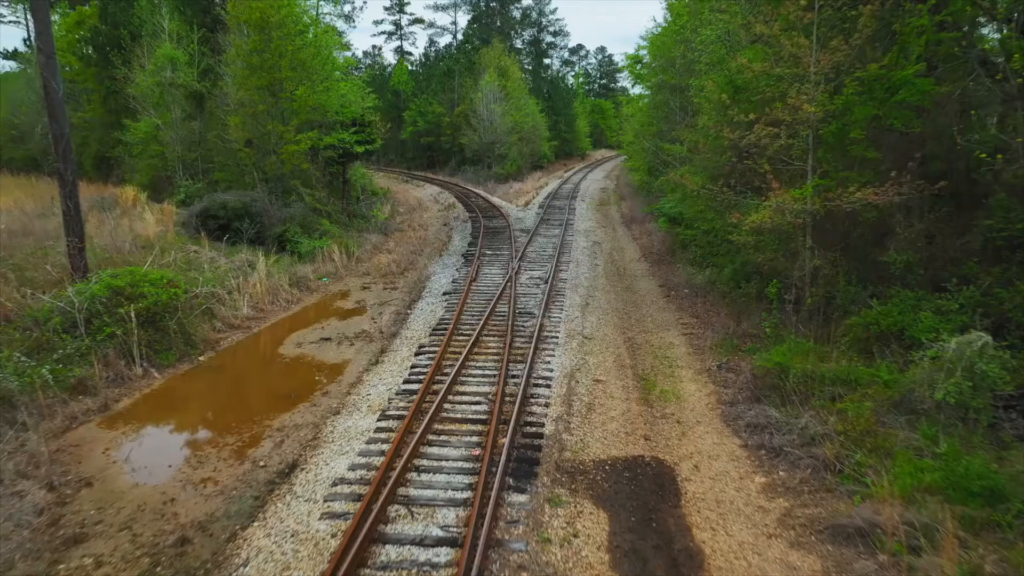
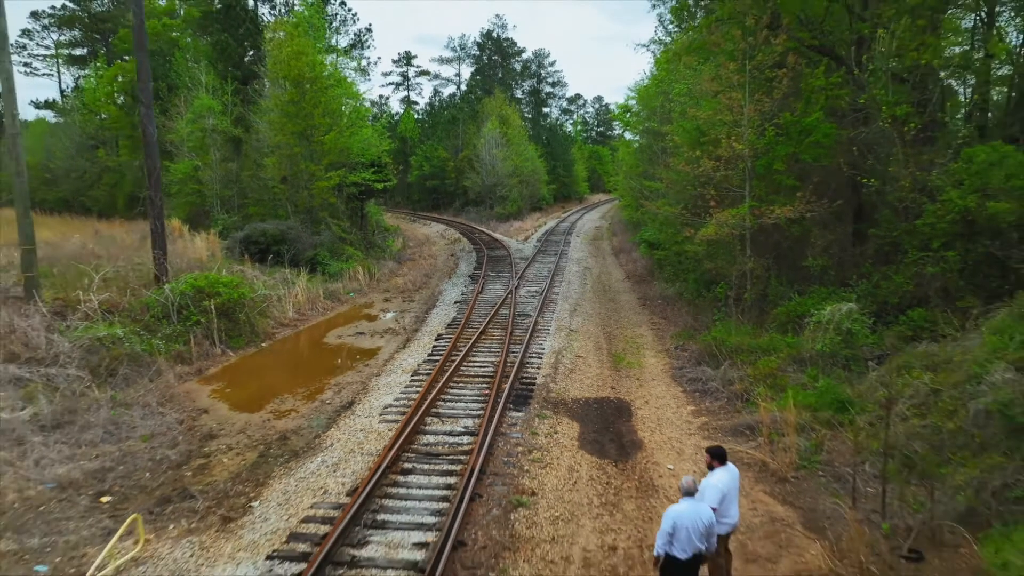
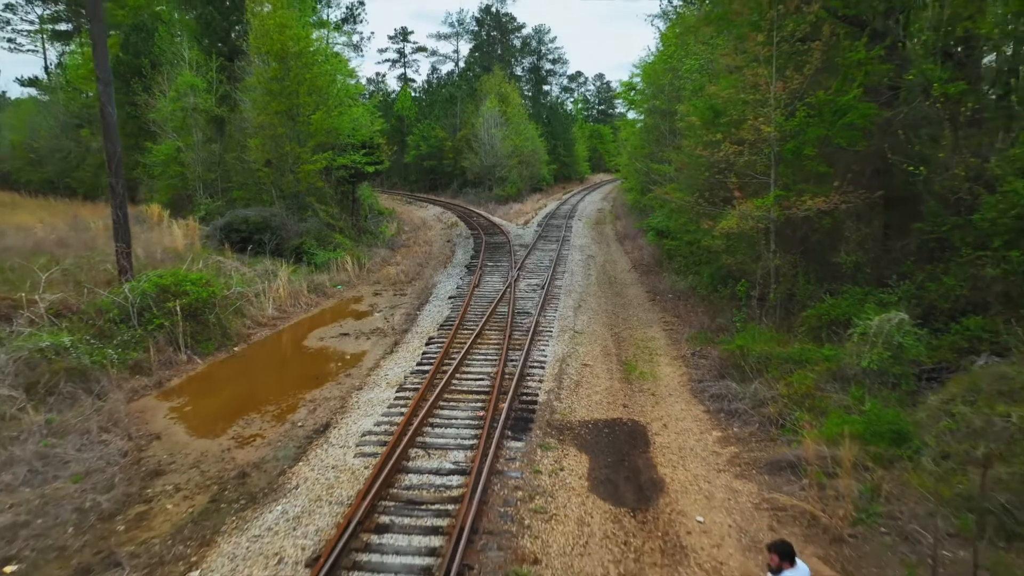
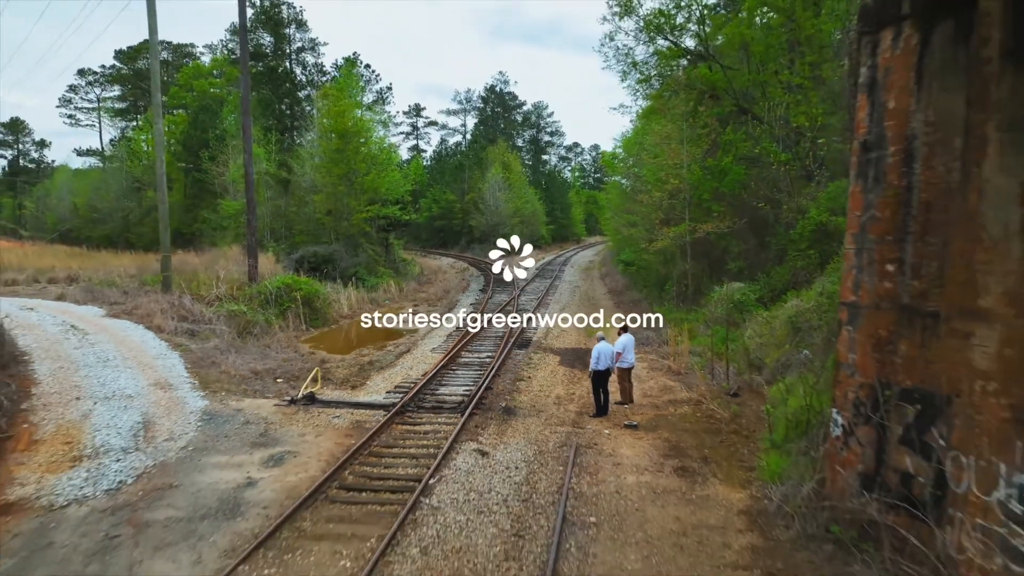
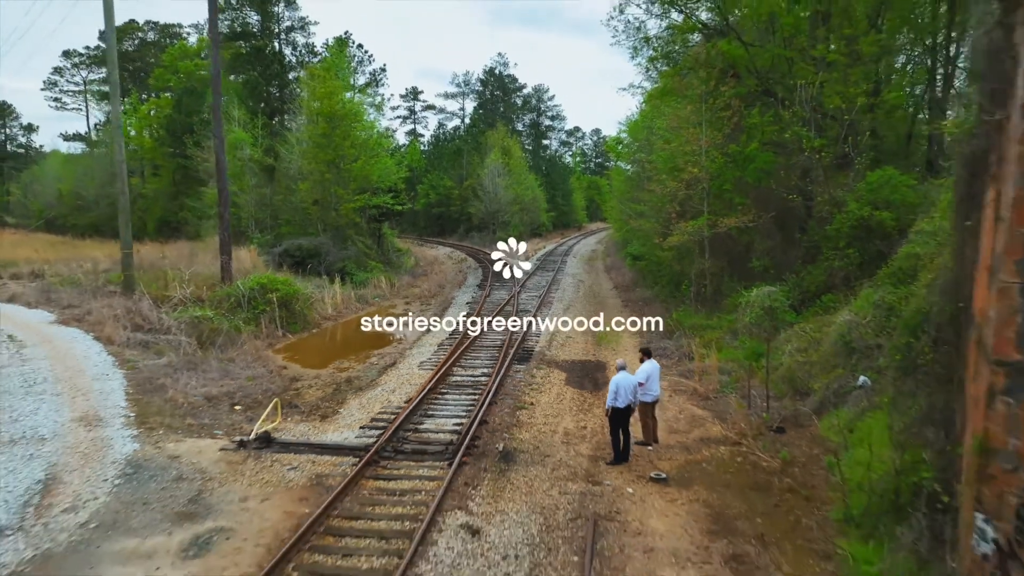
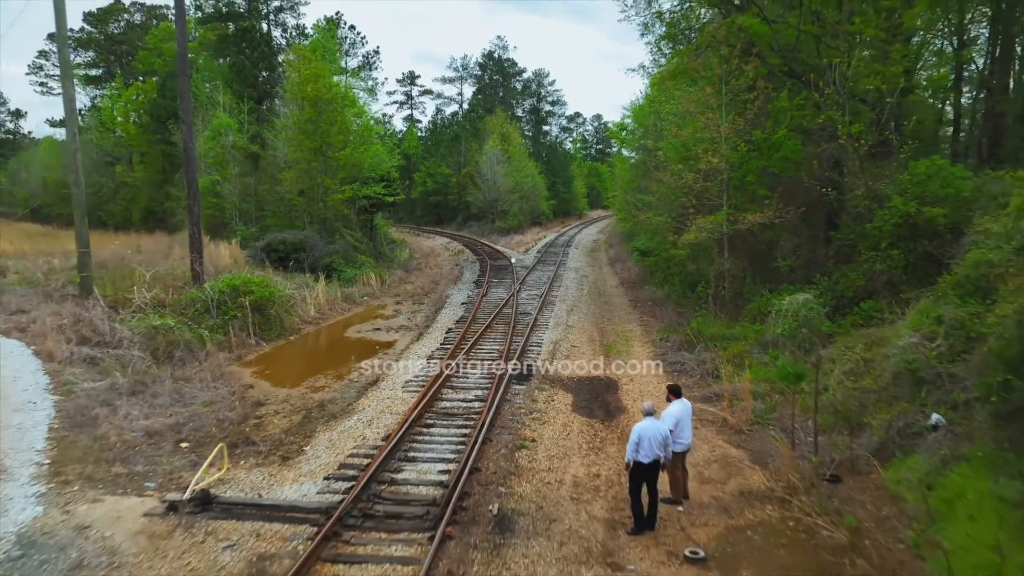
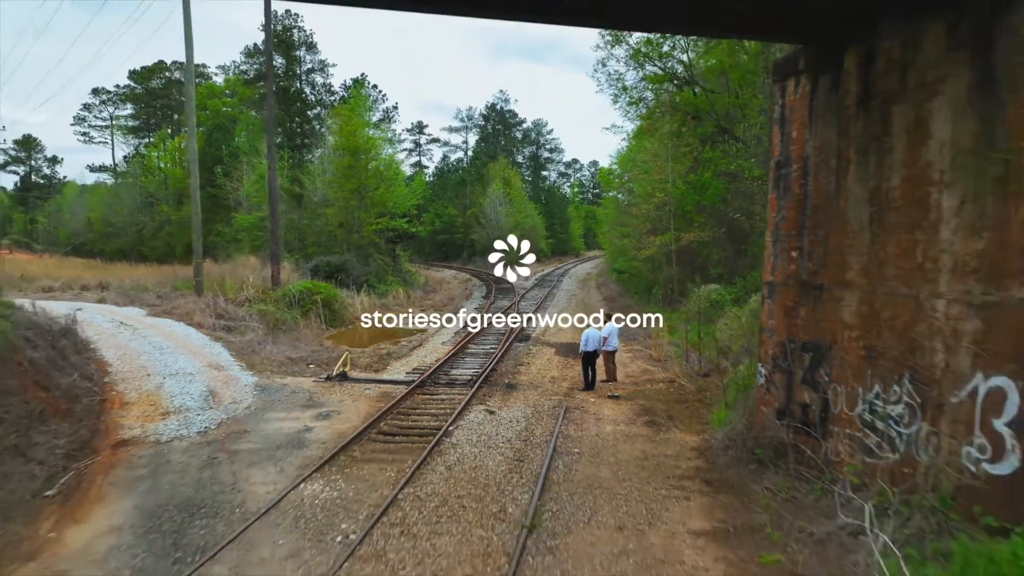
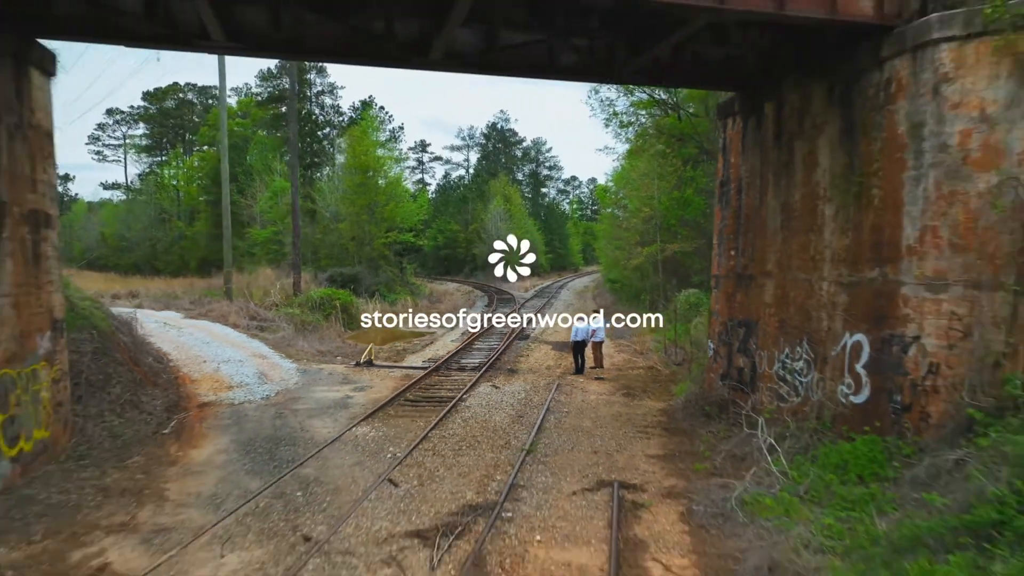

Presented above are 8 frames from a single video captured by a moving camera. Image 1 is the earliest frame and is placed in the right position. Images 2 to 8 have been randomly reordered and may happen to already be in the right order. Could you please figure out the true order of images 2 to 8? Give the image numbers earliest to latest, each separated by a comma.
3, 2, 6, 5, 4, 7, 8
